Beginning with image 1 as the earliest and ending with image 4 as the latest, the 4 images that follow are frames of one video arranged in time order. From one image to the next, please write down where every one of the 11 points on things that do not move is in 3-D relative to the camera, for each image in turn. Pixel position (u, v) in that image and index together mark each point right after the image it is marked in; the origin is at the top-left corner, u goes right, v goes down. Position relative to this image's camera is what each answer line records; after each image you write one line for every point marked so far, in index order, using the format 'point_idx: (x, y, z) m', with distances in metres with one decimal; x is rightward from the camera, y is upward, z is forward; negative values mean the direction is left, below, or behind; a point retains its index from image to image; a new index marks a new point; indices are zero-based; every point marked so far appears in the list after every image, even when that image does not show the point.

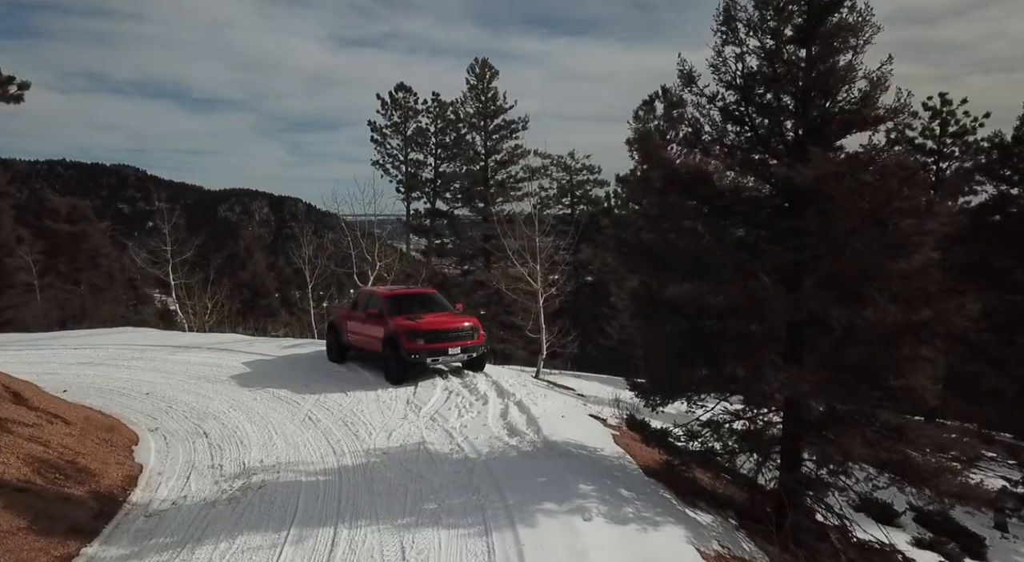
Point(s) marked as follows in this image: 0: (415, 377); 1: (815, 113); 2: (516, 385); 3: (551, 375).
0: (-2.1, -2.1, +13.1) m
1: (+3.7, +2.1, +7.5) m
2: (+0.1, -2.1, +12.3) m
3: (+1.1, -2.7, +17.3) m
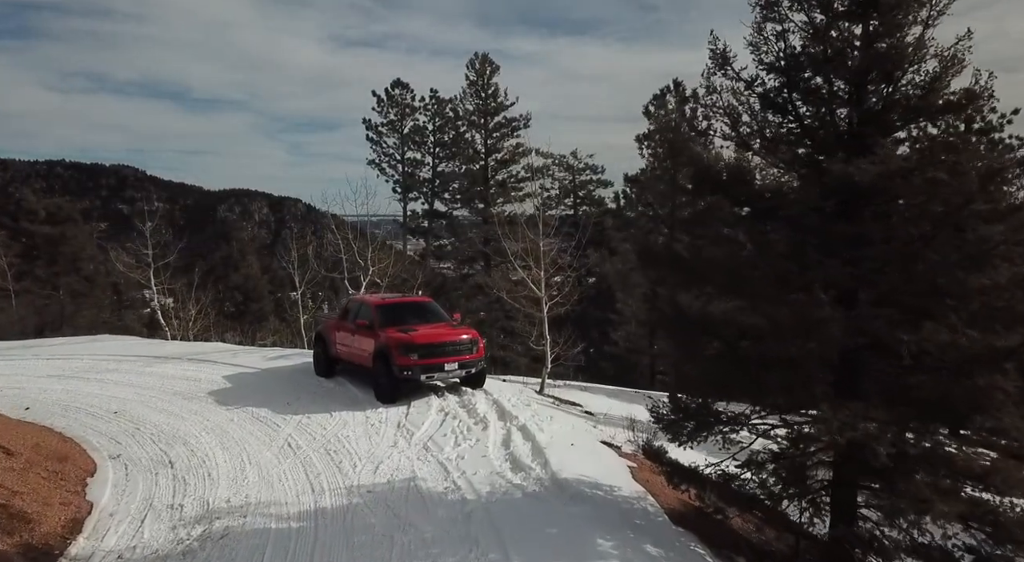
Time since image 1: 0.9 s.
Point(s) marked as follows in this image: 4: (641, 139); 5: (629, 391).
0: (-2.0, -2.2, +12.0) m
1: (+3.8, +1.9, +6.4) m
2: (+0.1, -2.3, +11.2) m
3: (+1.2, -2.9, +16.2) m
4: (+3.6, +4.0, +17.1) m
5: (+3.5, -3.3, +18.5) m
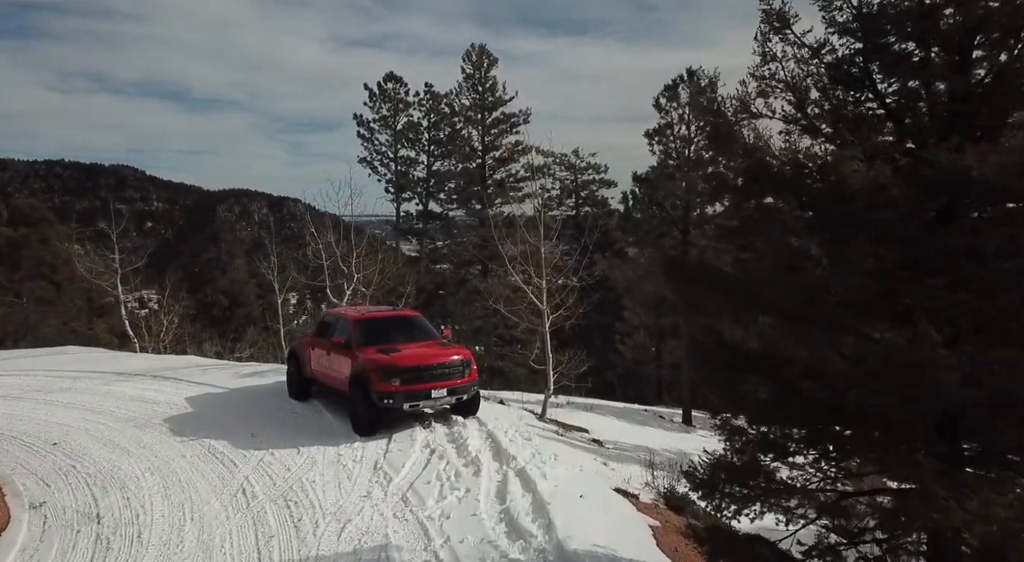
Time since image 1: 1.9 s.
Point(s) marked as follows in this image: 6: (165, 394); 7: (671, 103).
0: (-2.1, -2.5, +10.4) m
1: (+3.7, +1.7, +4.8) m
2: (+0.1, -2.5, +9.6) m
3: (+1.1, -3.1, +14.7) m
4: (+3.6, +3.7, +15.6) m
5: (+3.5, -3.5, +16.9) m
6: (-7.5, -2.4, +13.2) m
7: (+4.0, +4.5, +15.4) m
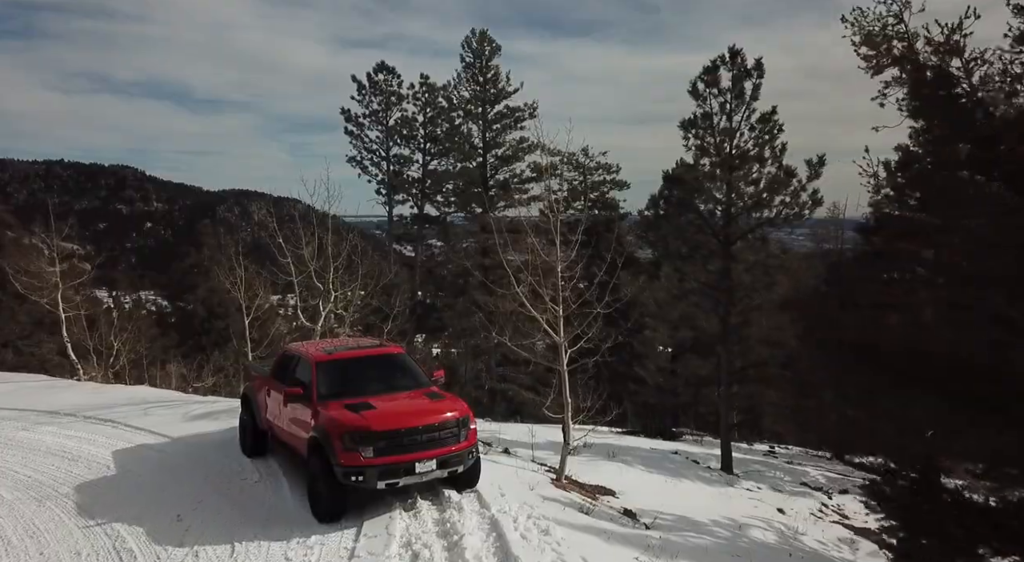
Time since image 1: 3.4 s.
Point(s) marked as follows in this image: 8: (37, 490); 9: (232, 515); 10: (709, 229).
0: (-1.9, -2.9, +7.9) m
1: (+3.9, +1.2, +2.3) m
2: (+0.2, -2.9, +7.1) m
3: (+1.3, -3.5, +12.1) m
4: (+3.7, +3.3, +13.0) m
5: (+3.6, -4.0, +14.4) m
6: (-7.4, -2.9, +10.7) m
7: (+4.2, +4.1, +12.9) m
8: (-6.9, -3.1, +9.0) m
9: (-3.6, -3.0, +7.9) m
10: (+4.5, +1.2, +13.9) m
